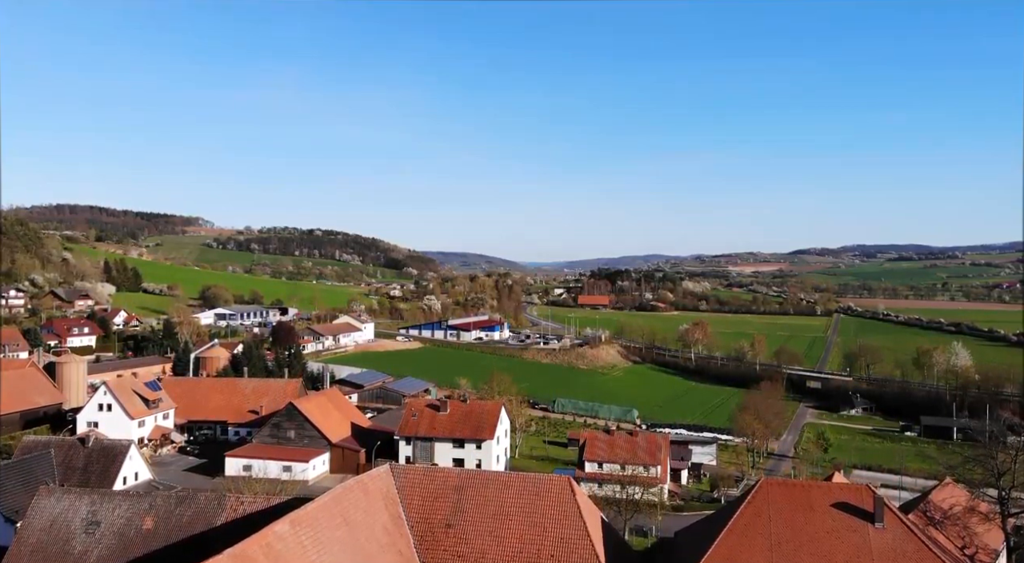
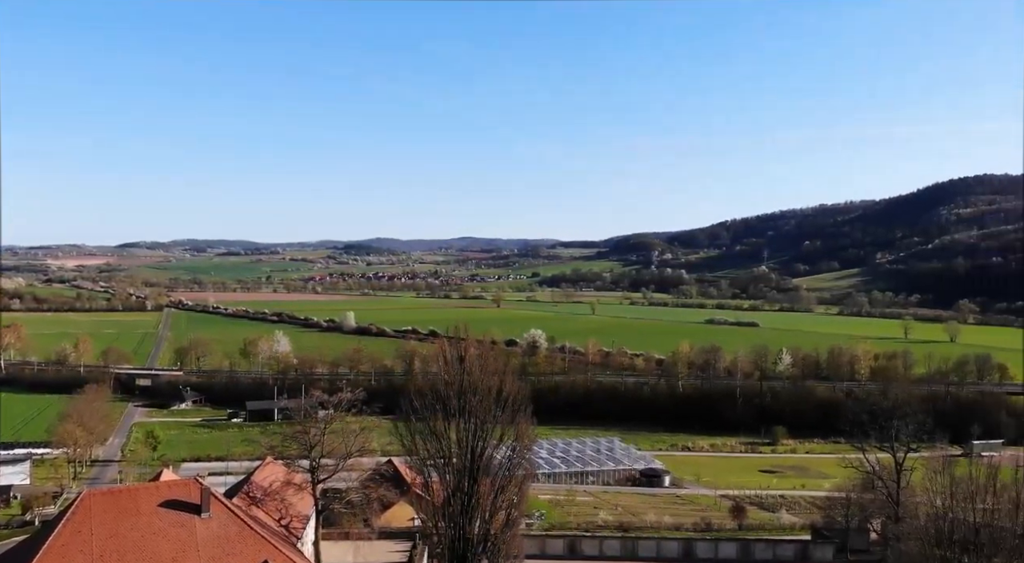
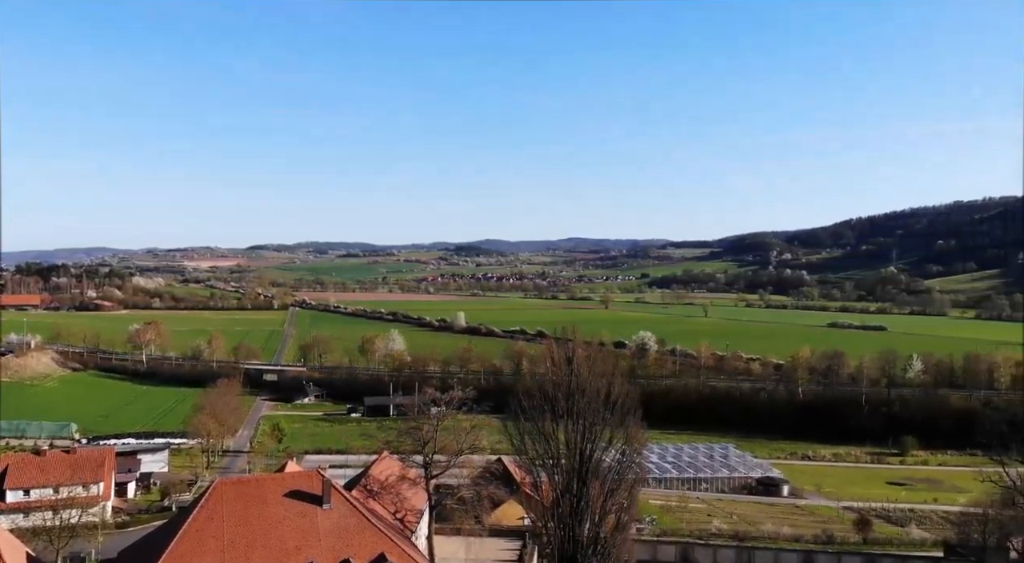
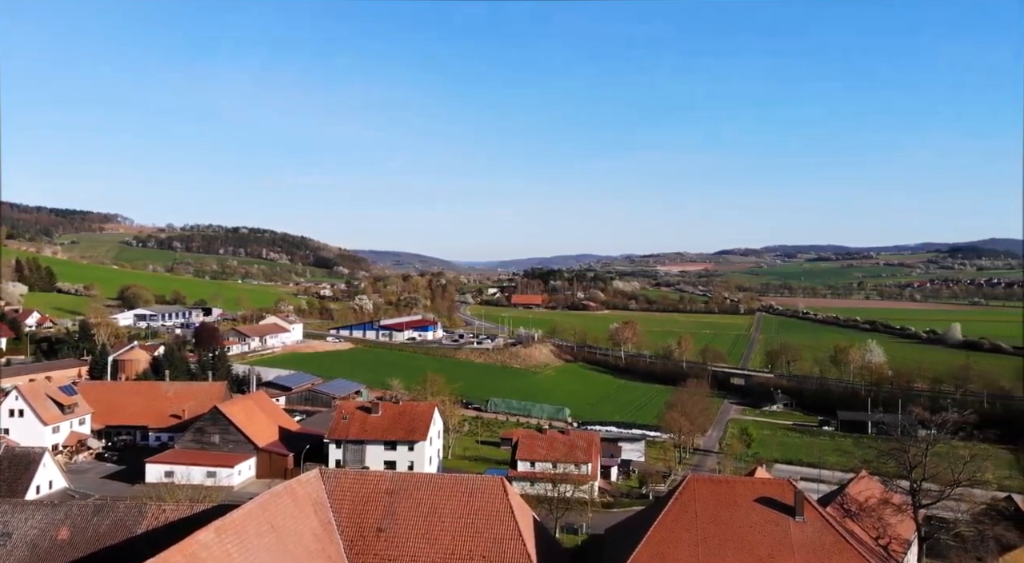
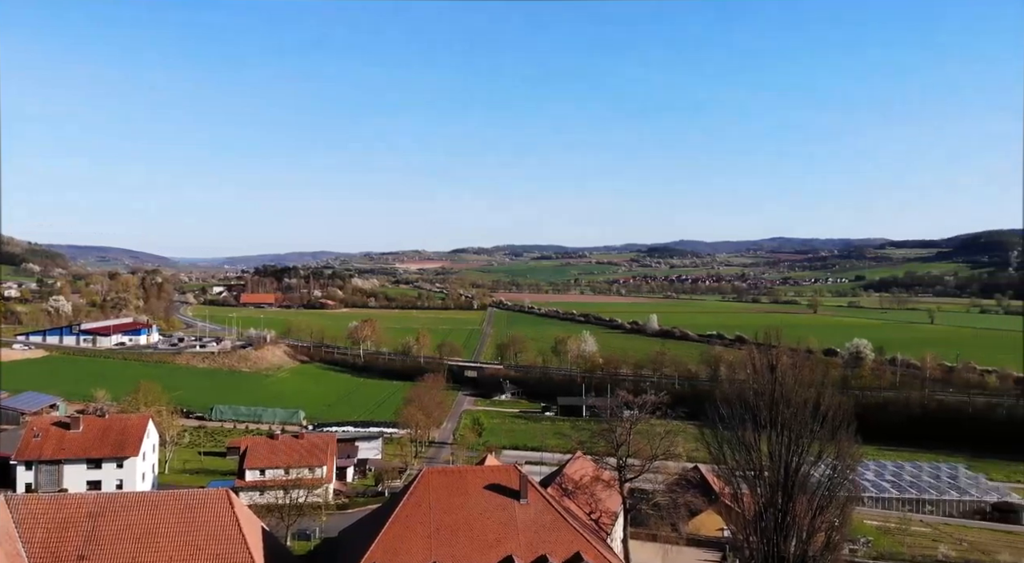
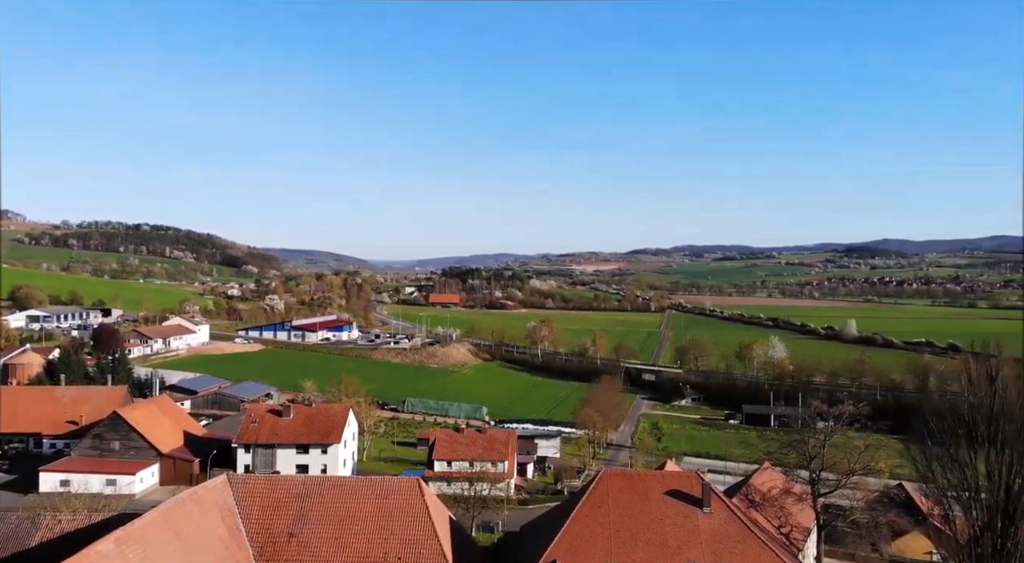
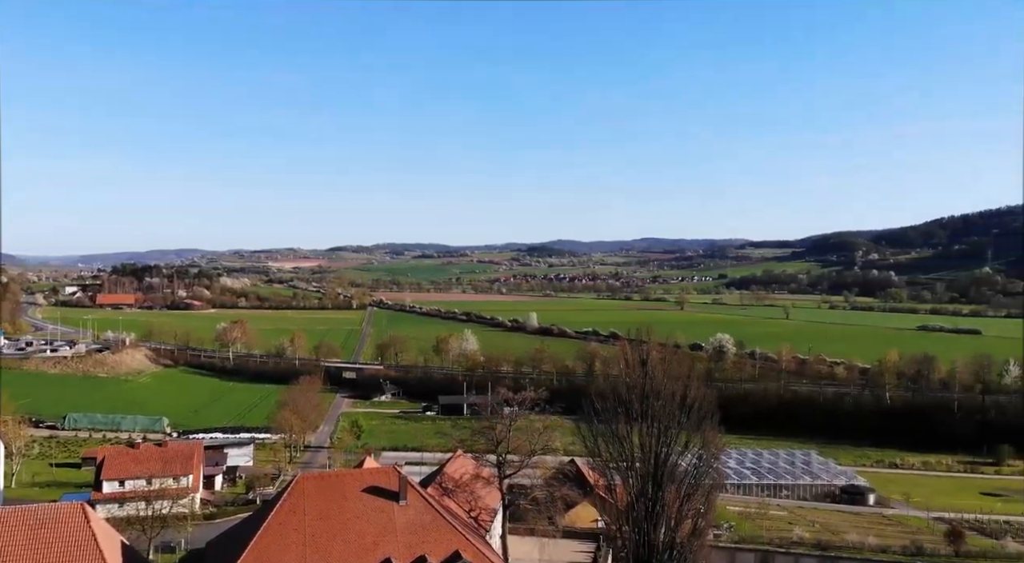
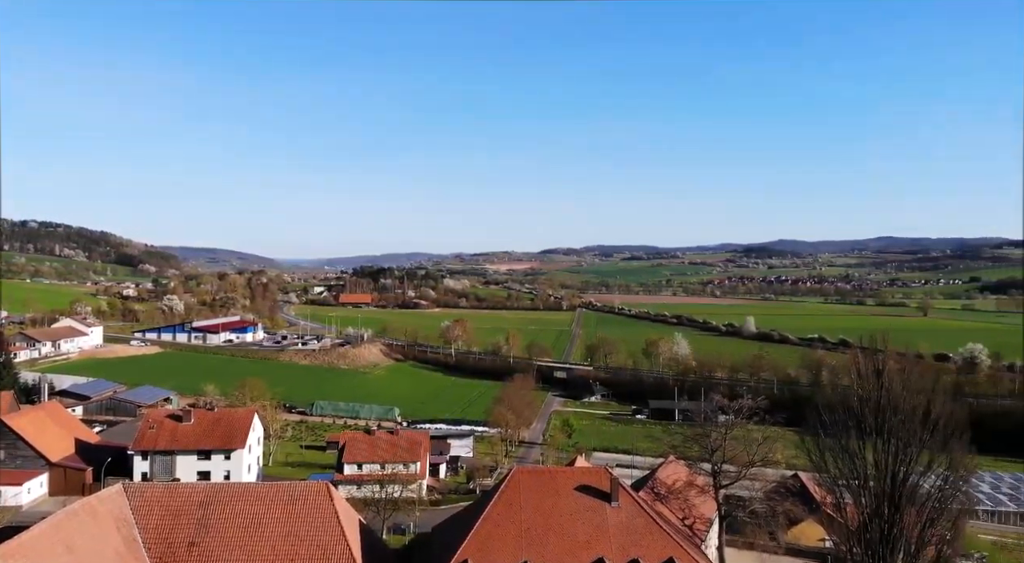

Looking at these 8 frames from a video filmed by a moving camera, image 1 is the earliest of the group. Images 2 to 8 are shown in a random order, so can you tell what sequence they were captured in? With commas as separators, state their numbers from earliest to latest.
4, 6, 8, 5, 7, 3, 2
